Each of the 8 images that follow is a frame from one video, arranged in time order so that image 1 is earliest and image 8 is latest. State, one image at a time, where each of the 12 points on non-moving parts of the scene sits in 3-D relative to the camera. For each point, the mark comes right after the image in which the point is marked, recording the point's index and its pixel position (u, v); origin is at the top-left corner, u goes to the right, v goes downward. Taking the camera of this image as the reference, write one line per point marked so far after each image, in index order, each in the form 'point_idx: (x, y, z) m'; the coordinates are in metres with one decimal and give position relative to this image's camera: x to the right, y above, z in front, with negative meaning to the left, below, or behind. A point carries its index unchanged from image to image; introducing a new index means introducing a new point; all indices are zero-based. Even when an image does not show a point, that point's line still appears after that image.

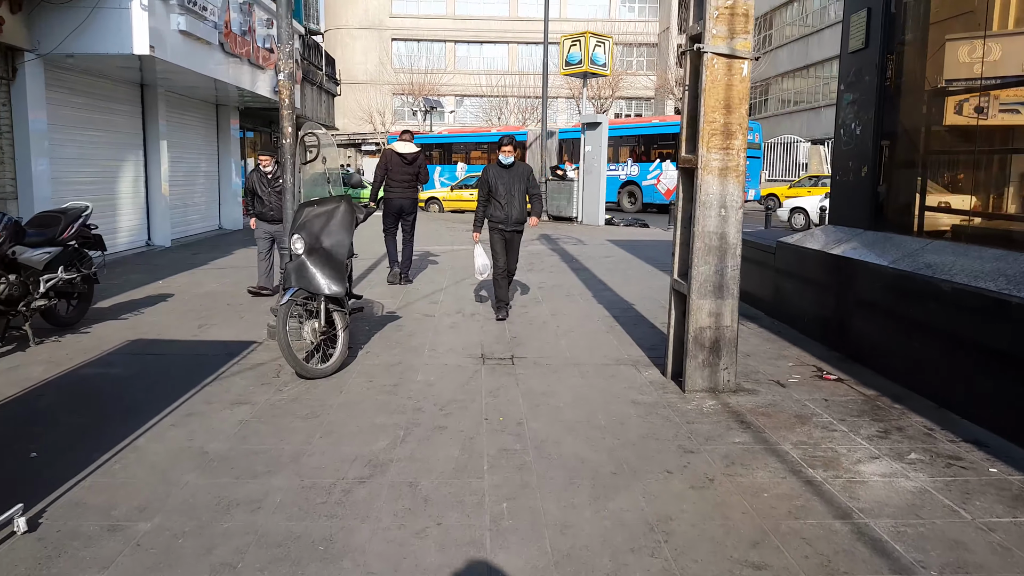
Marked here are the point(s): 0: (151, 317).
0: (-3.2, -0.3, +7.6) m
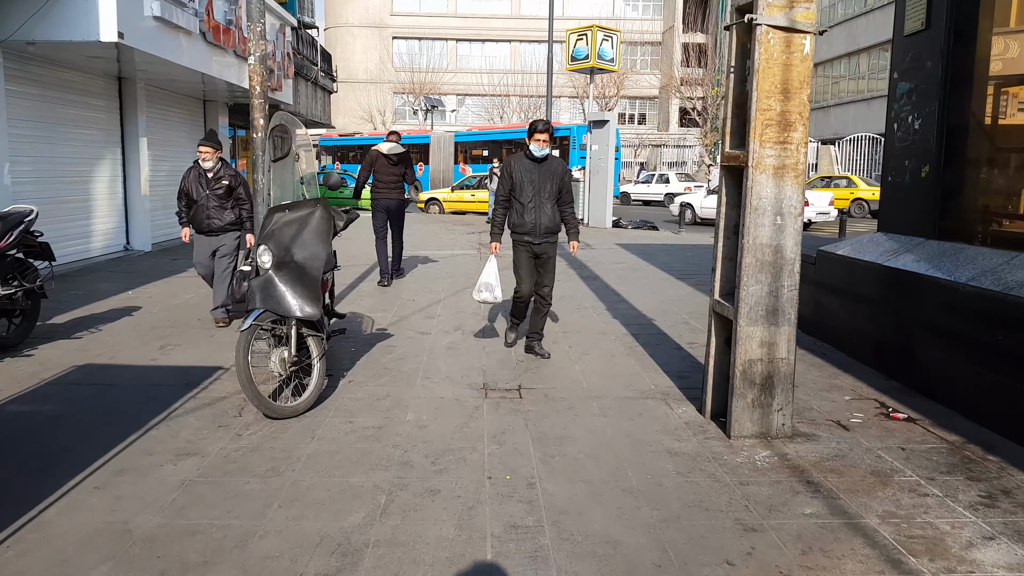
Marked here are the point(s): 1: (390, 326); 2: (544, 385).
0: (-3.2, -0.4, +6.7) m
1: (-1.1, -0.3, +7.4) m
2: (+0.2, -0.6, +5.3) m
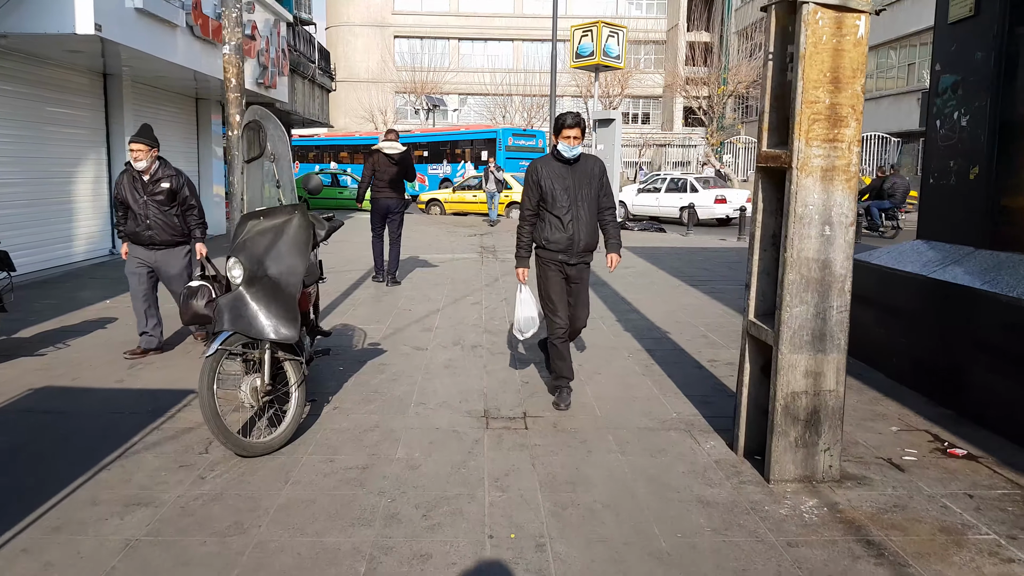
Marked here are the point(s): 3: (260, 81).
0: (-3.2, -0.5, +6.1) m
1: (-1.0, -0.4, +6.8) m
2: (+0.2, -0.7, +4.8) m
3: (-4.2, +3.5, +14.3) m
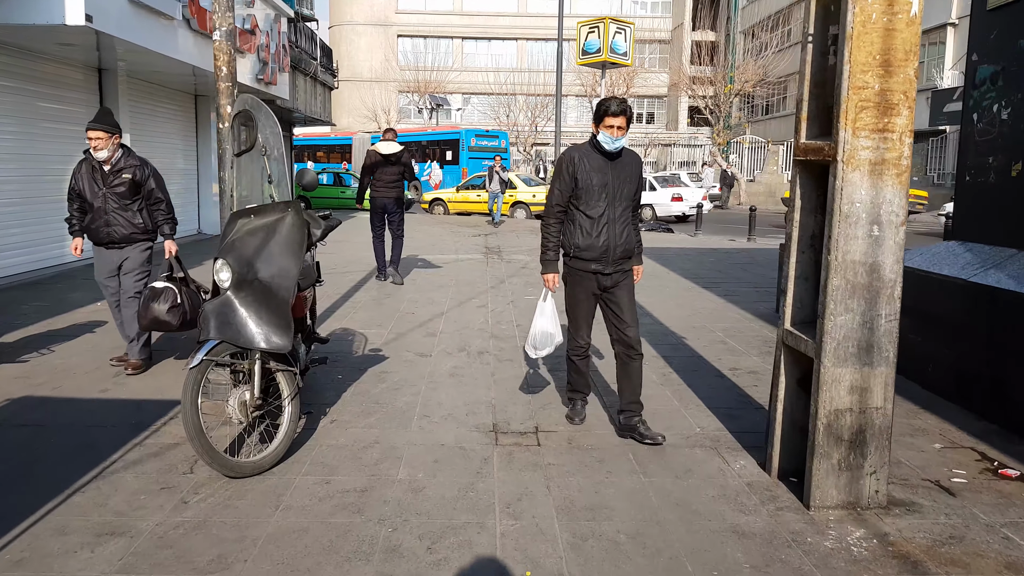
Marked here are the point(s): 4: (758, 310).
0: (-3.1, -0.5, +5.8) m
1: (-1.0, -0.4, +6.4) m
2: (+0.3, -0.7, +4.4) m
3: (-4.1, +3.5, +14.0) m
4: (+2.4, -0.2, +8.5) m
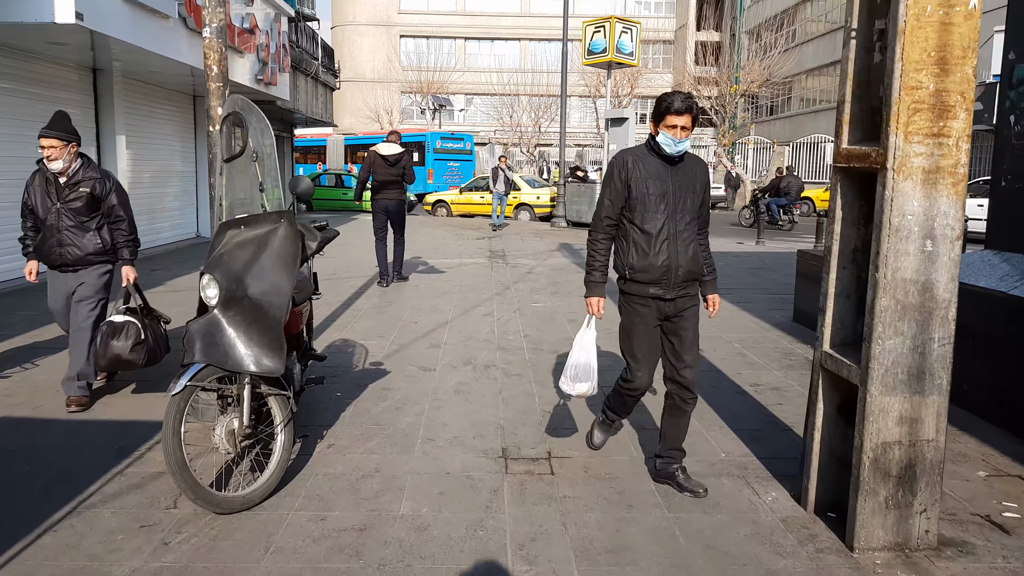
0: (-3.0, -0.6, +5.5) m
1: (-0.9, -0.5, +6.1) m
2: (+0.3, -0.8, +4.1) m
3: (-4.1, +3.4, +13.7) m
4: (+2.5, -0.3, +8.1) m
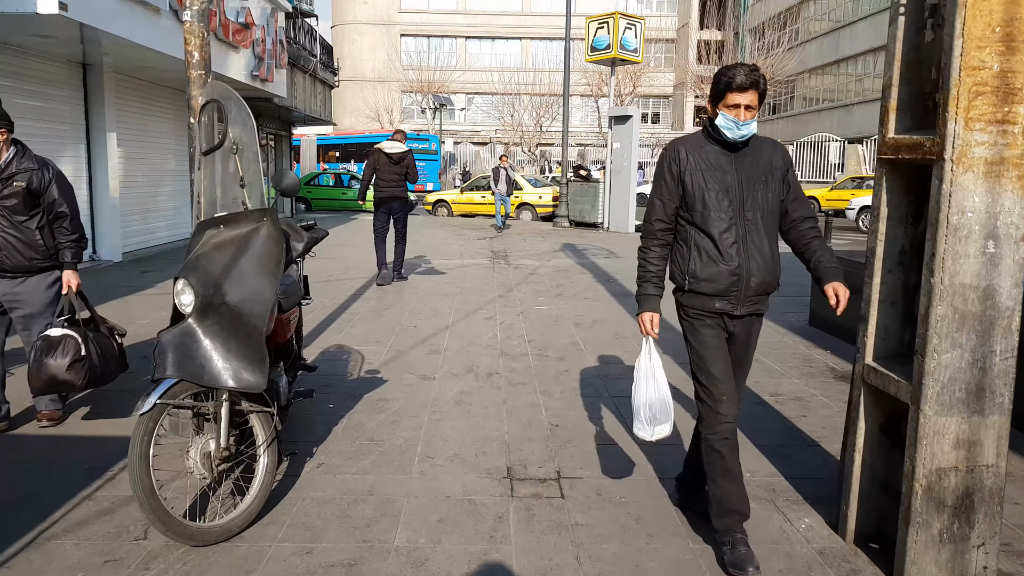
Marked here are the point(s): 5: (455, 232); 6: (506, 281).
0: (-3.0, -0.6, +5.2) m
1: (-0.9, -0.5, +5.8) m
2: (+0.4, -0.8, +3.8) m
3: (-4.0, +3.4, +13.3) m
4: (+2.5, -0.3, +7.8) m
5: (-1.3, +1.2, +18.8) m
6: (-0.1, +0.1, +10.6) m
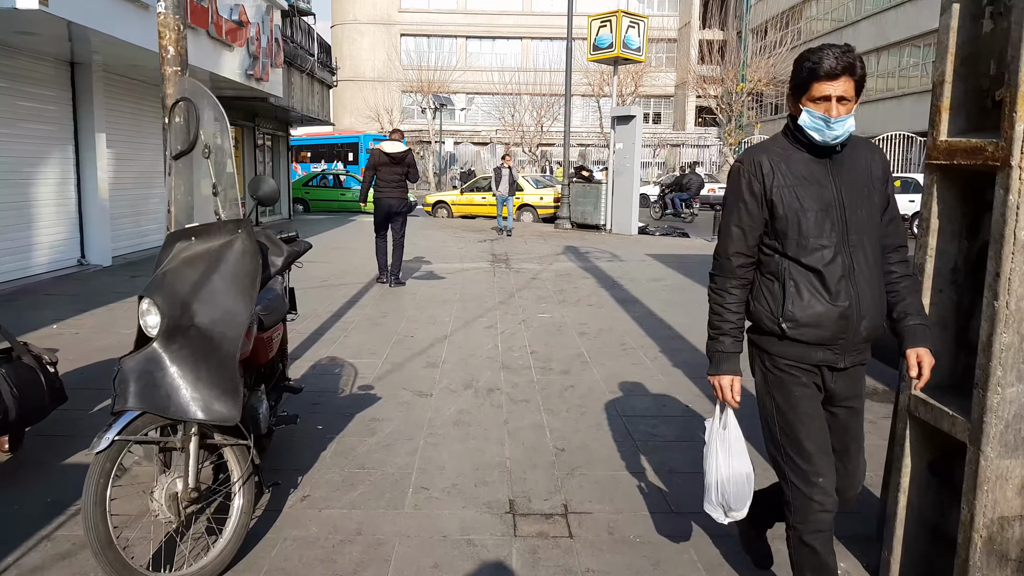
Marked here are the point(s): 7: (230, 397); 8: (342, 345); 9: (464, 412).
0: (-3.0, -0.6, +4.8) m
1: (-0.9, -0.6, +5.5) m
2: (+0.4, -0.9, +3.4) m
3: (-4.0, +3.3, +13.0) m
4: (+2.5, -0.4, +7.5) m
5: (-1.2, +1.2, +18.5) m
6: (-0.1, 0.0, +10.3) m
7: (-0.9, -0.4, +2.8) m
8: (-1.3, -0.4, +6.6) m
9: (-0.3, -0.7, +4.8) m
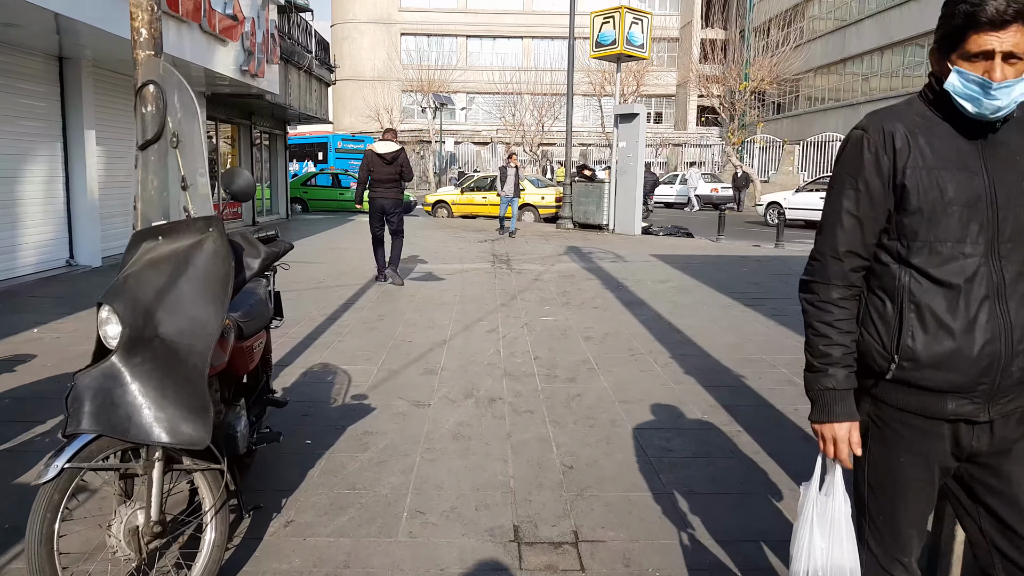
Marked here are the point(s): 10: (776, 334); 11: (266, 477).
0: (-3.0, -0.7, +4.5) m
1: (-0.8, -0.6, +5.1) m
2: (+0.4, -0.9, +3.1) m
3: (-4.0, +3.3, +12.7) m
4: (+2.6, -0.4, +7.1) m
5: (-1.2, +1.2, +18.2) m
6: (0.0, 0.0, +10.0) m
7: (-0.9, -0.4, +2.5) m
8: (-1.3, -0.5, +6.3) m
9: (-0.3, -0.7, +4.5) m
10: (+2.2, -0.4, +7.2) m
11: (-1.0, -0.8, +3.6) m
